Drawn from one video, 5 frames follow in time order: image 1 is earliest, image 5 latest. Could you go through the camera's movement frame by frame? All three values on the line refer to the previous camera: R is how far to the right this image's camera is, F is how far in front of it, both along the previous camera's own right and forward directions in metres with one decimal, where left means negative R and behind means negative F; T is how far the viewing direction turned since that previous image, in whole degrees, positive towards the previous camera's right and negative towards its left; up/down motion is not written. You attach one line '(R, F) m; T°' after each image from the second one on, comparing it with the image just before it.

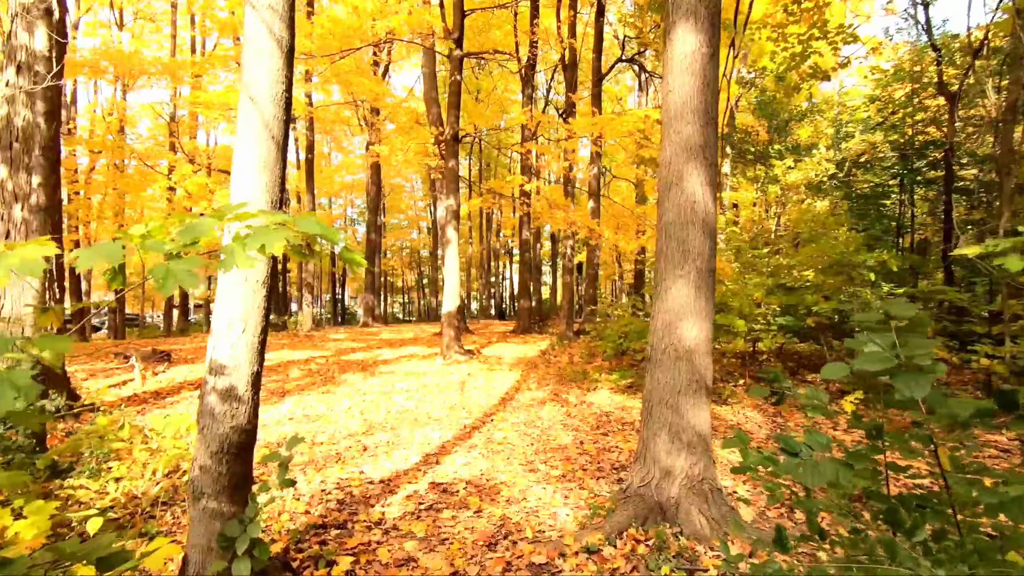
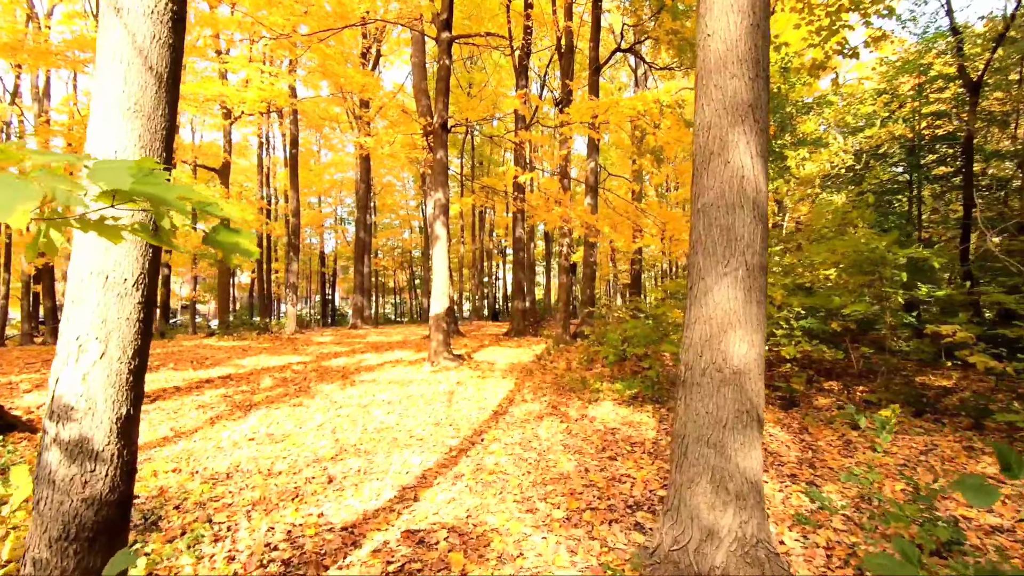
(0.0, +0.7) m; +1°
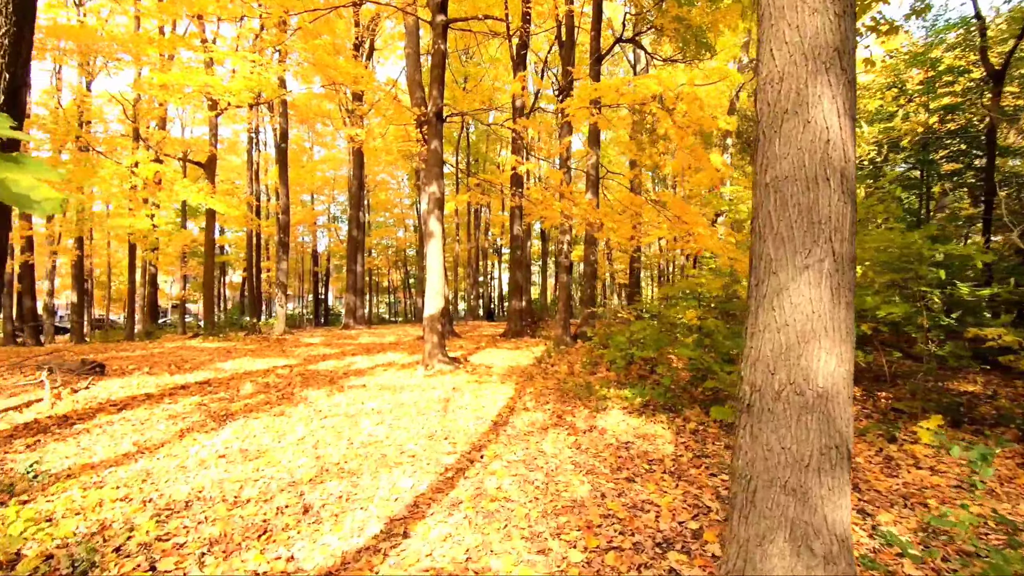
(-0.1, +0.5) m; +1°
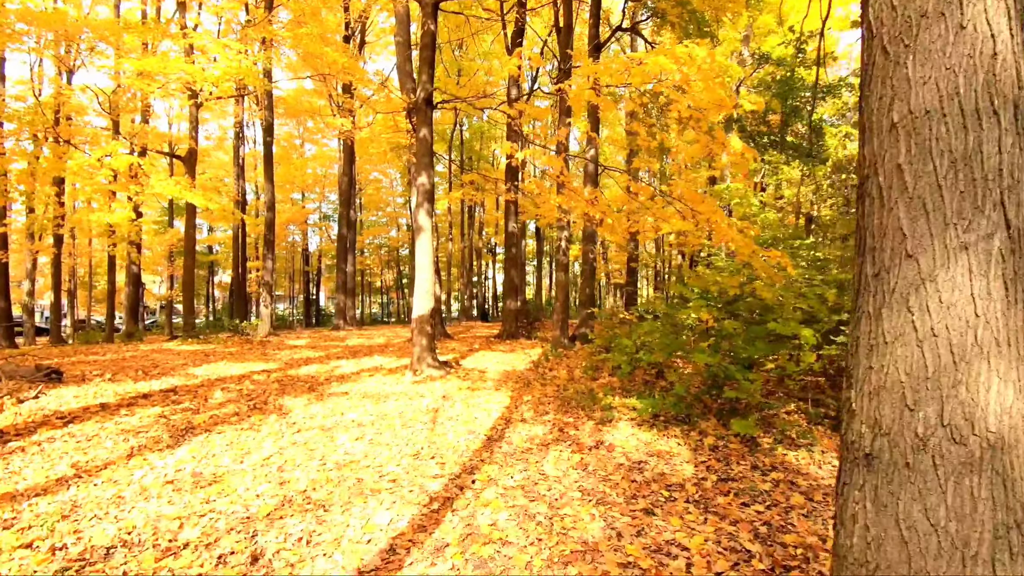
(0.0, +0.6) m; +1°
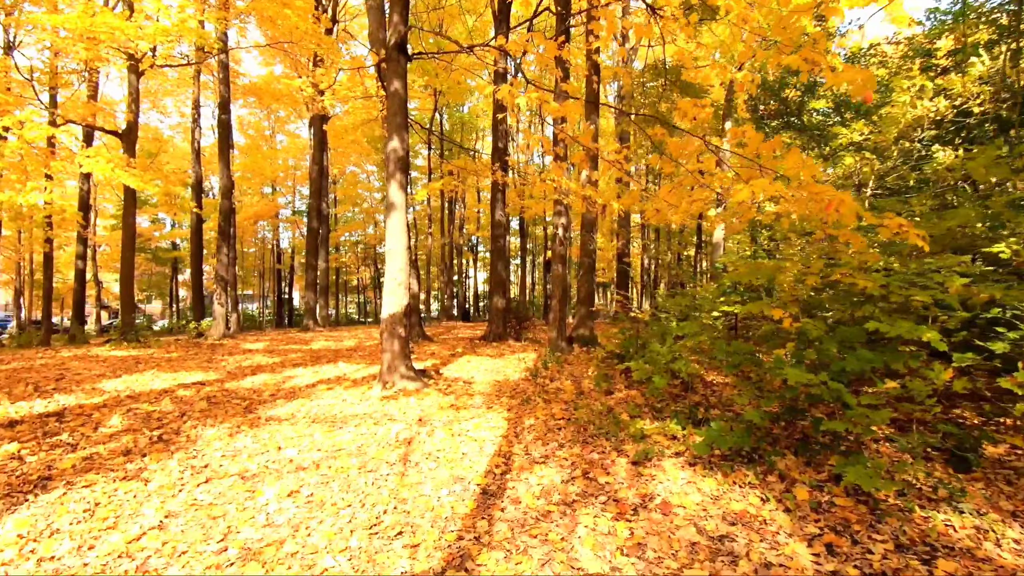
(-0.2, +1.6) m; +2°
